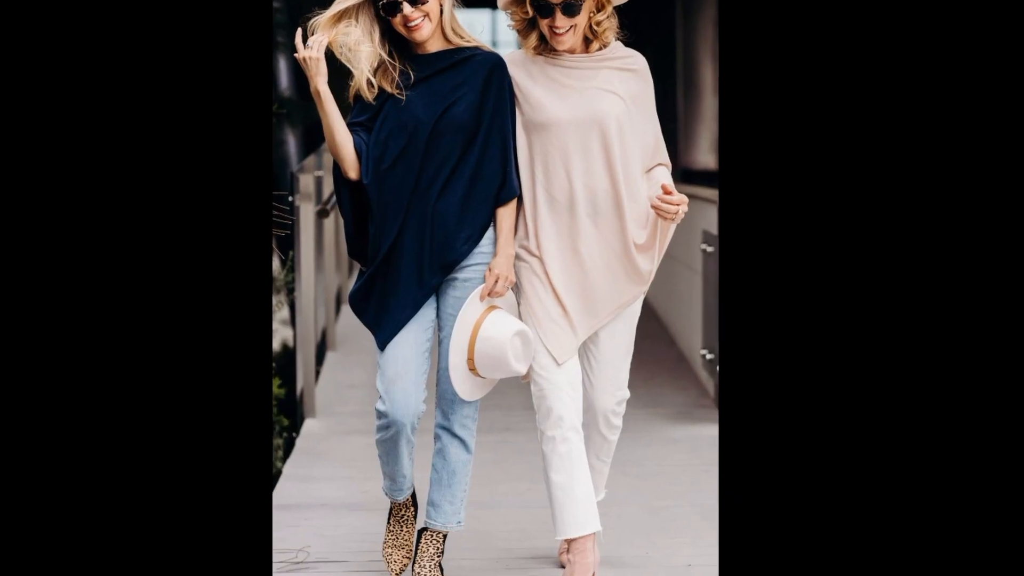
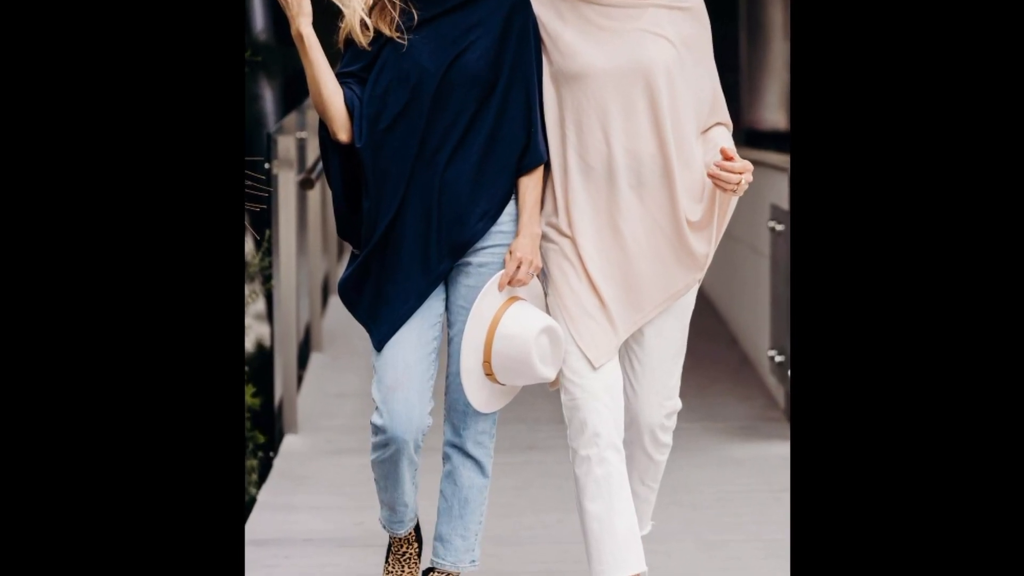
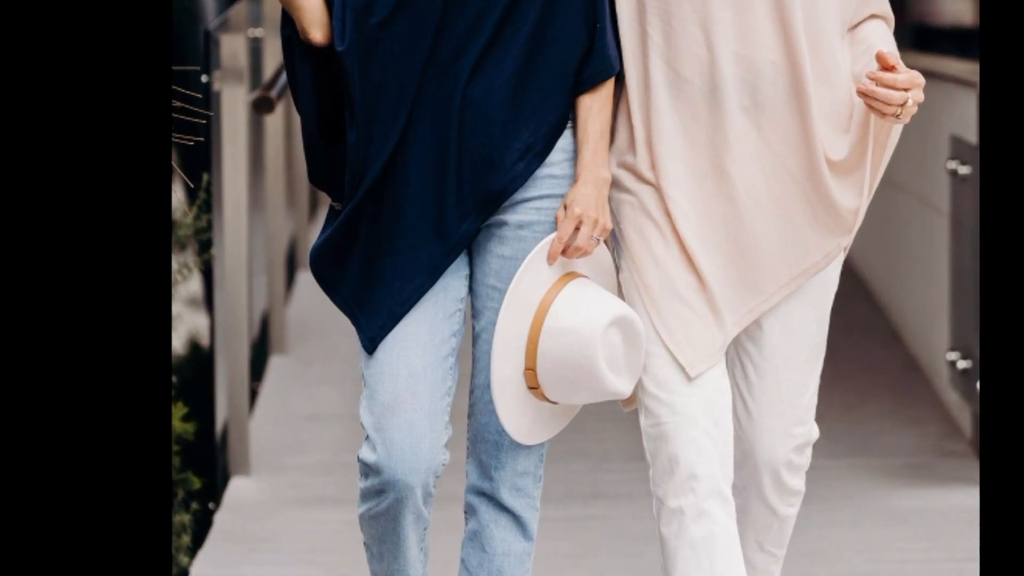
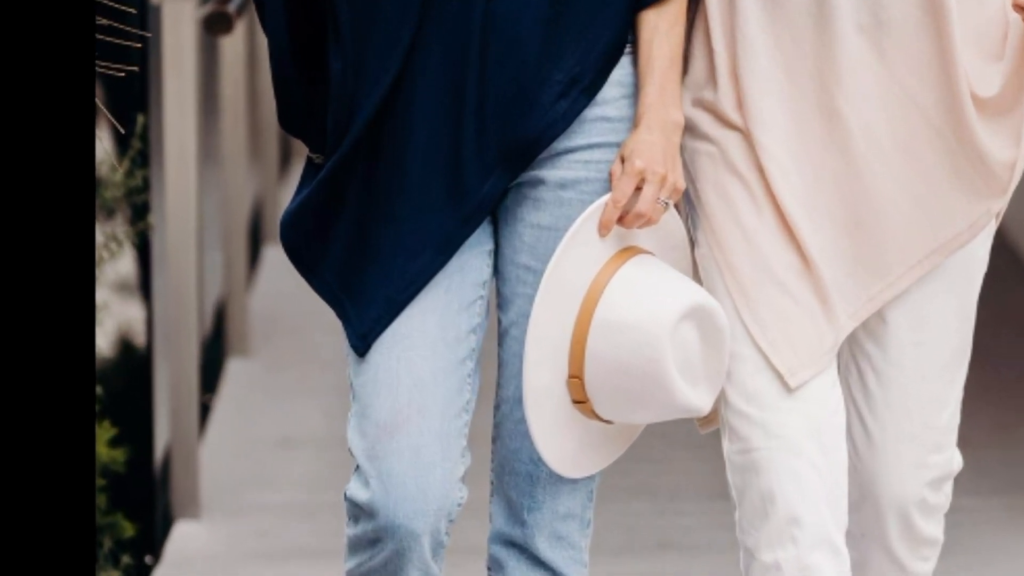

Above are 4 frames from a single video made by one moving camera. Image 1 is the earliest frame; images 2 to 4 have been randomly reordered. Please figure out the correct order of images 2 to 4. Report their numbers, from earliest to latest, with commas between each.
2, 3, 4
